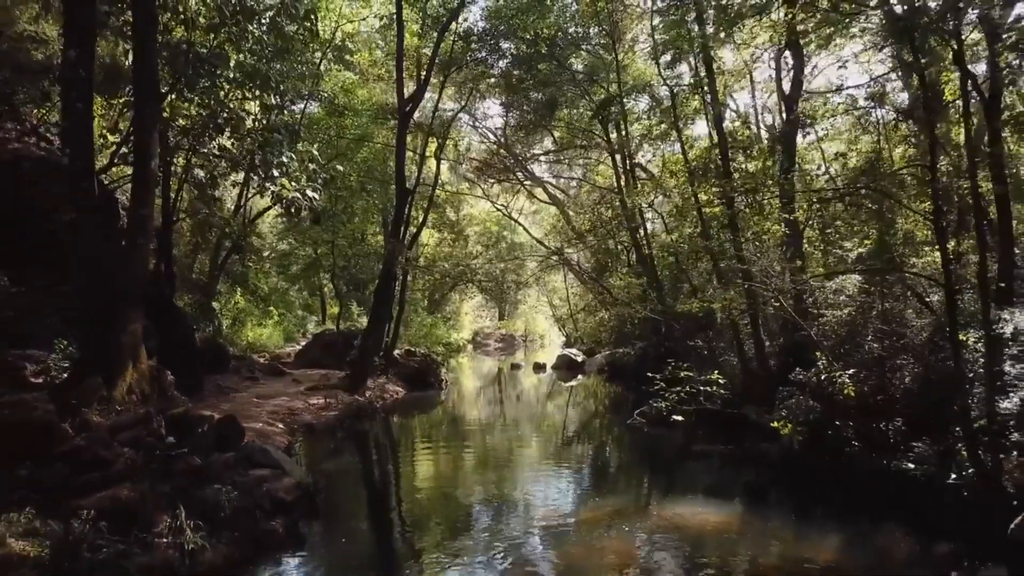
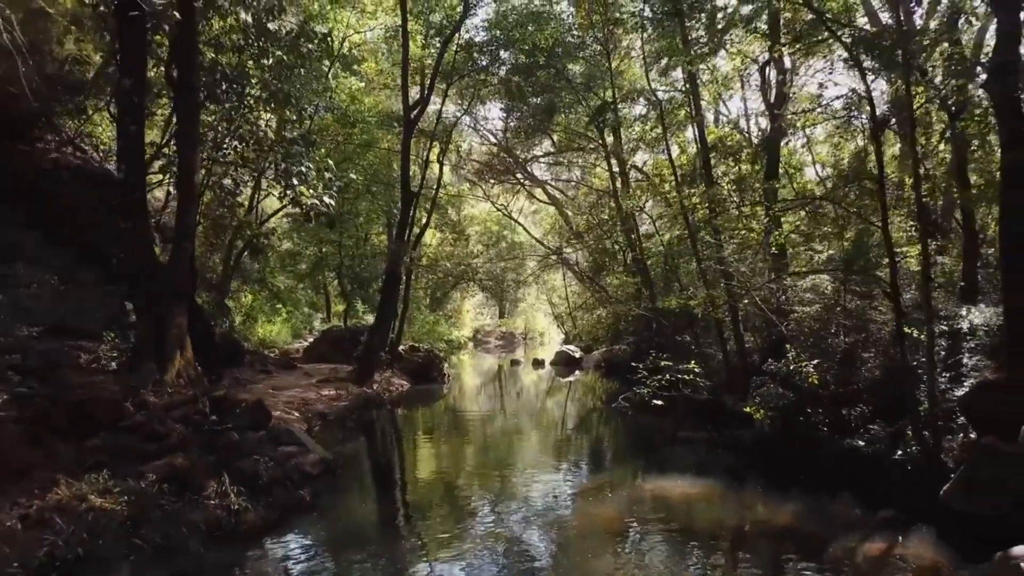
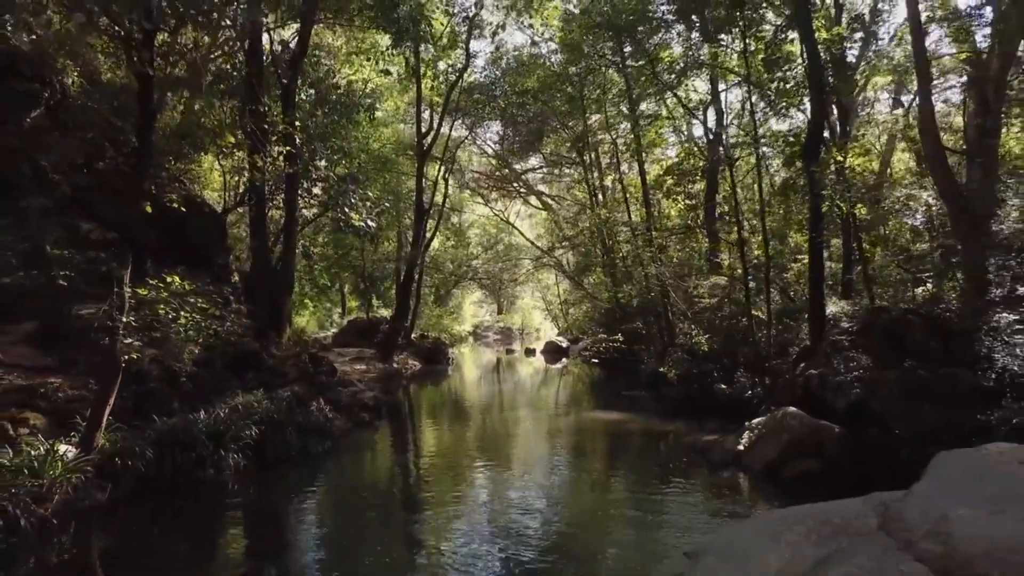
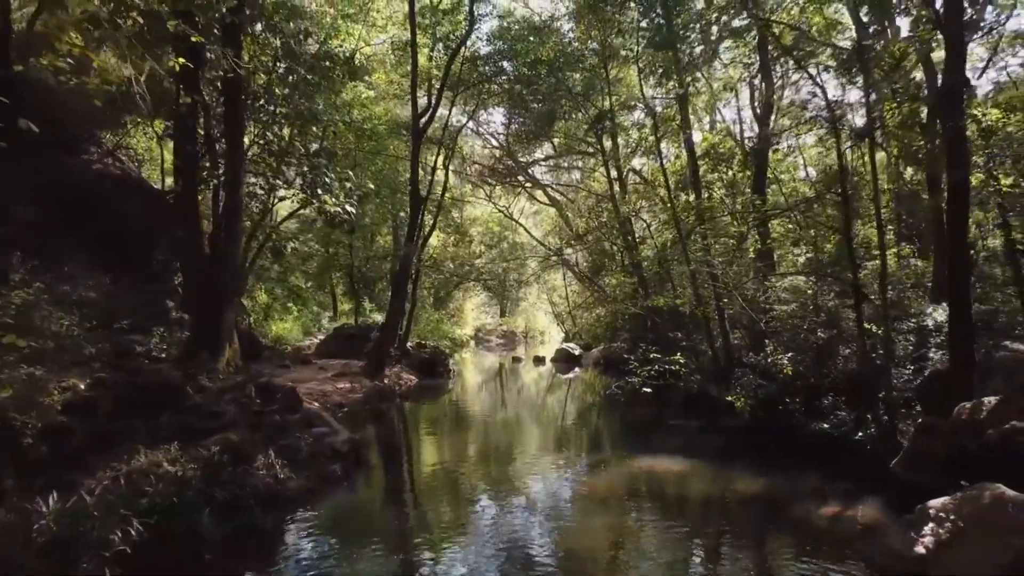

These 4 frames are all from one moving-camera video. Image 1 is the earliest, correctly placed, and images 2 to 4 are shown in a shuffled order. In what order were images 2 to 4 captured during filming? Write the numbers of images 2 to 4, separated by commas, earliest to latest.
2, 4, 3
